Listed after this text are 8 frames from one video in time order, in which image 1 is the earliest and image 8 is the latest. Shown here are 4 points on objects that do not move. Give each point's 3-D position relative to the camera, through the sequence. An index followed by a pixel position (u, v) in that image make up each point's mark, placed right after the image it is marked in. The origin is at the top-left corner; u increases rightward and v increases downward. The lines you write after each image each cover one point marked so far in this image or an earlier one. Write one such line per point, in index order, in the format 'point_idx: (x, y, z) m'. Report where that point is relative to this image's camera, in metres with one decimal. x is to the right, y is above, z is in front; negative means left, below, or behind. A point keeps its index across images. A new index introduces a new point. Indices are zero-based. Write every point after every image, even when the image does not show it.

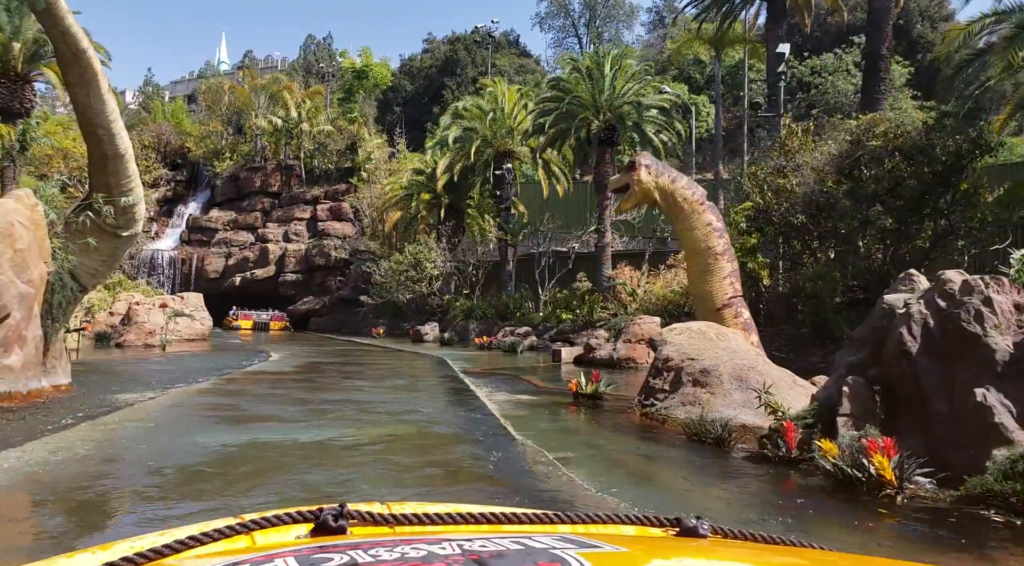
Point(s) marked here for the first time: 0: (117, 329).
0: (-9.7, -1.1, +18.6) m
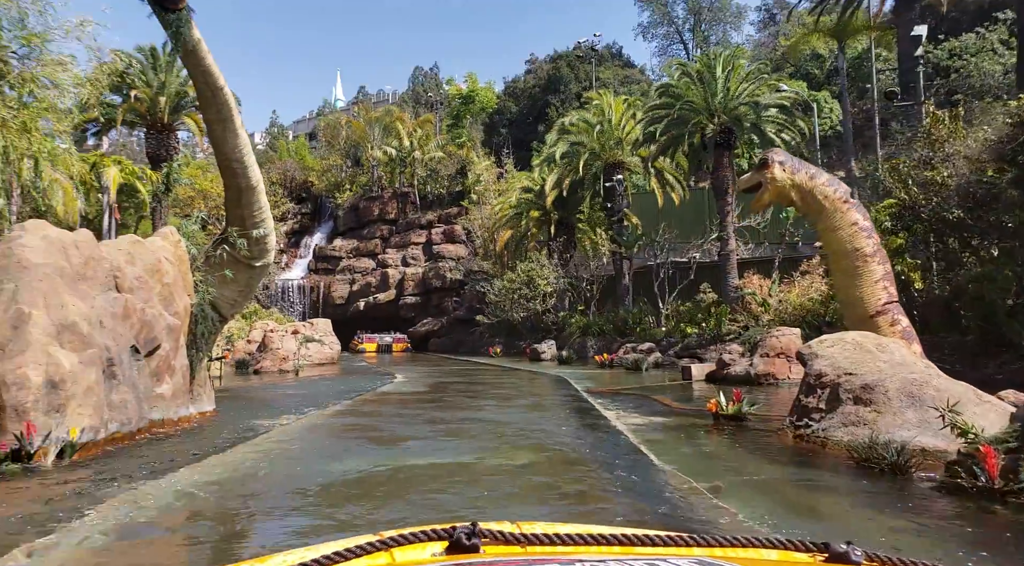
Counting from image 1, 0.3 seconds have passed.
0: (-6.7, -1.9, +19.7) m
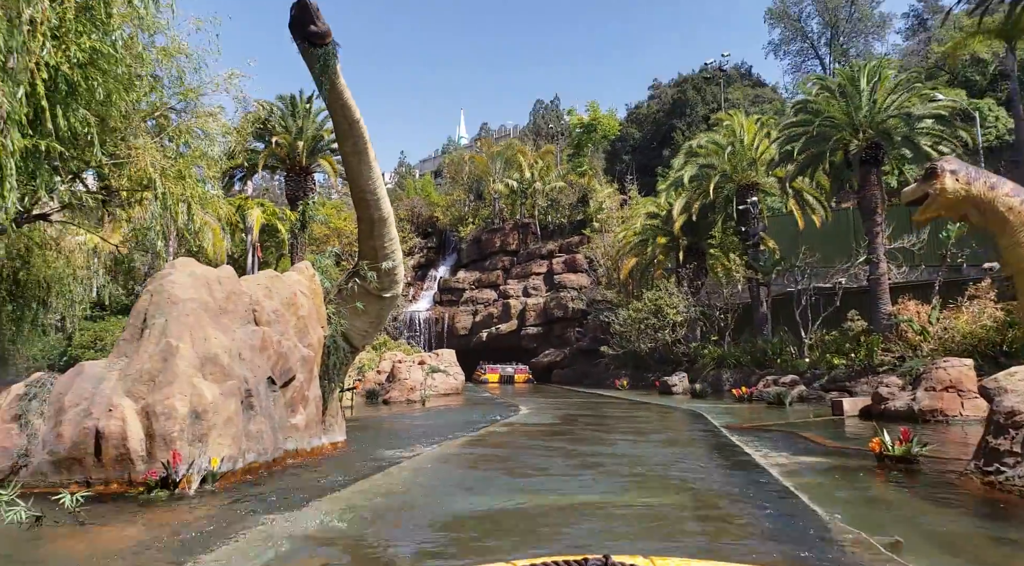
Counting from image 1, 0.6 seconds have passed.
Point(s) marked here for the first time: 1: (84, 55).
0: (-3.4, -2.8, +20.2) m
1: (-4.7, +2.5, +8.3) m
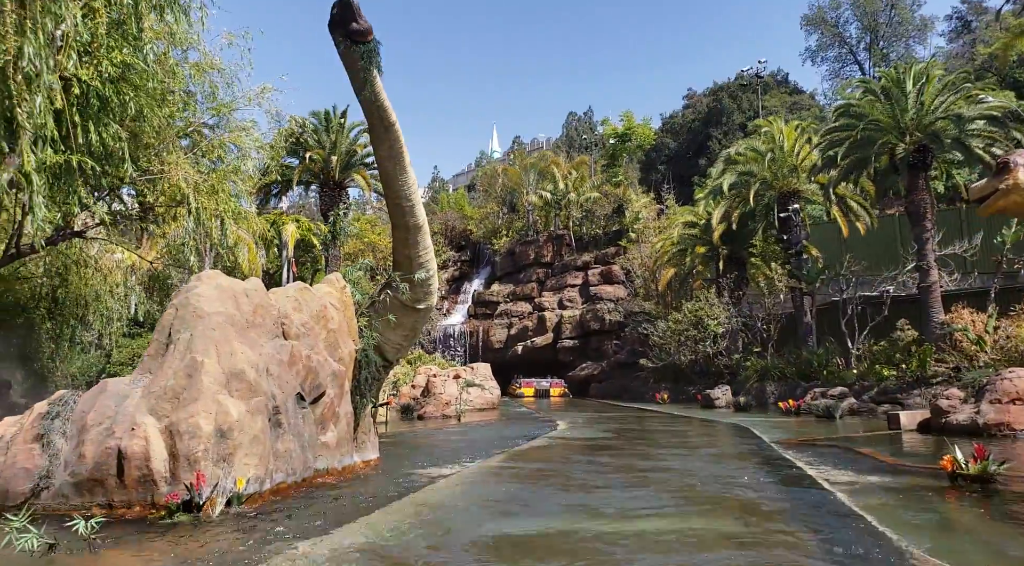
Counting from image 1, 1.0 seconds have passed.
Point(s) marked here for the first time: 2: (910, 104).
0: (-2.4, -3.1, +20.0) m
1: (-4.3, +2.3, +8.2) m
2: (+9.9, +4.5, +18.9) m
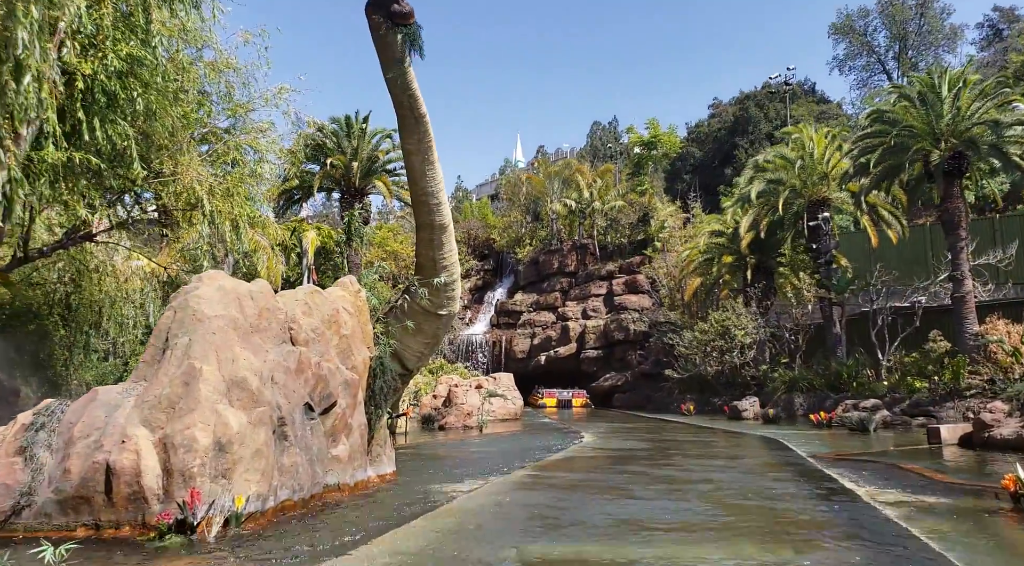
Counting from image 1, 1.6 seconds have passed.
0: (-1.9, -3.3, +19.6) m
1: (-4.1, +2.3, +8.0) m
2: (+10.5, +4.2, +18.2) m
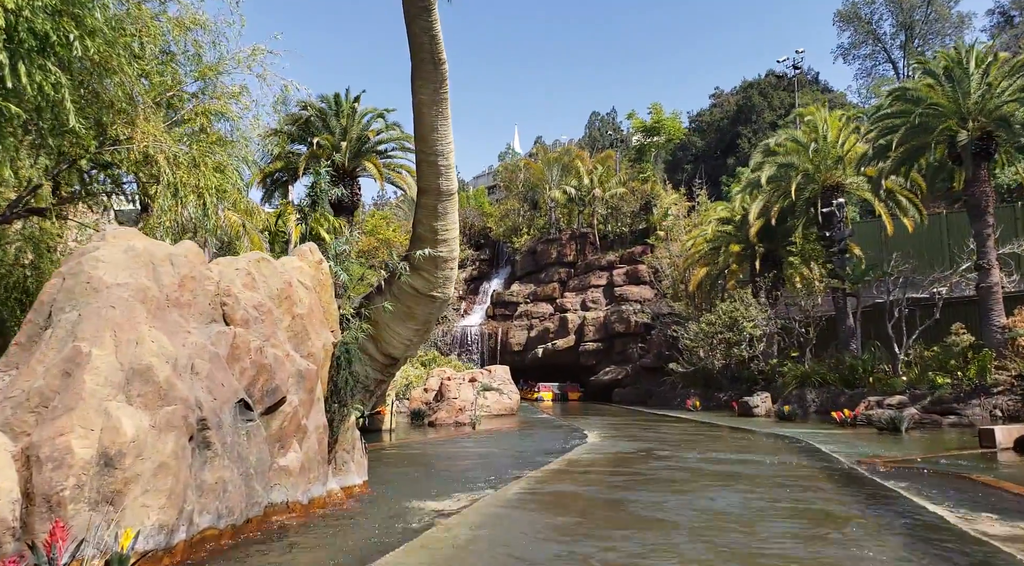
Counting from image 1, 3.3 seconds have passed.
0: (-2.0, -3.0, +18.5) m
1: (-4.1, +2.5, +6.8) m
2: (+10.4, +4.5, +17.0) m
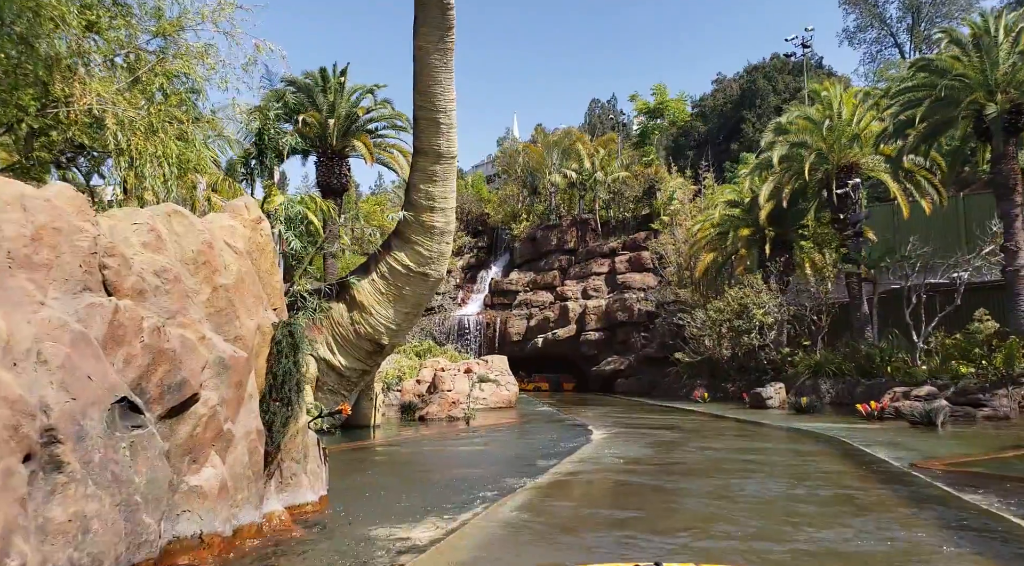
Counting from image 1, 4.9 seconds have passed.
0: (-2.0, -2.6, +17.4) m
1: (-4.1, +2.7, +5.6) m
2: (+10.3, +4.8, +15.9) m
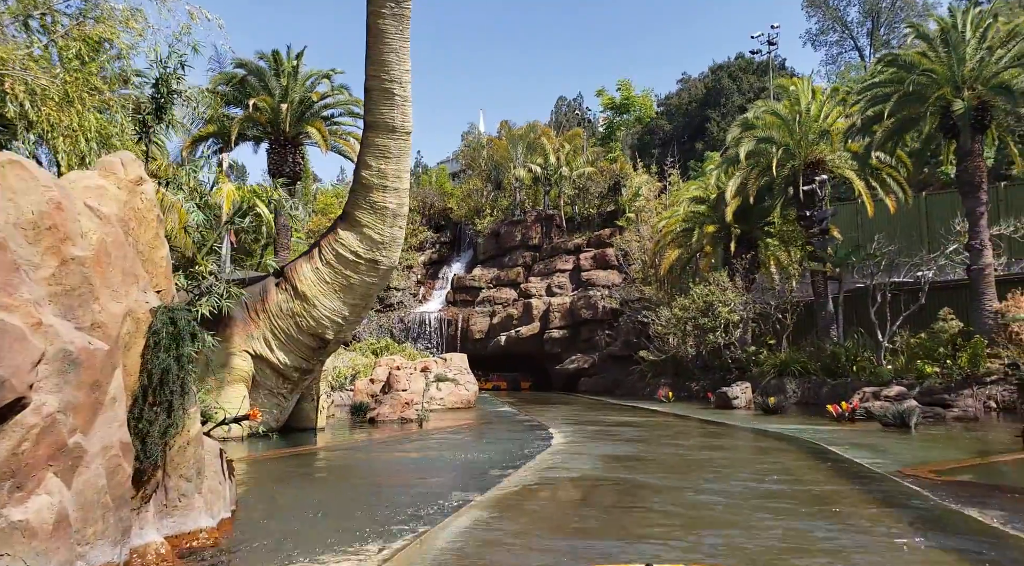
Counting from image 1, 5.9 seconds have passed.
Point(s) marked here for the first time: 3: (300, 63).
0: (-2.9, -2.5, +16.6) m
1: (-4.4, +2.8, +4.8) m
2: (+9.6, +4.8, +15.7) m
3: (-5.1, +5.3, +18.0) m
